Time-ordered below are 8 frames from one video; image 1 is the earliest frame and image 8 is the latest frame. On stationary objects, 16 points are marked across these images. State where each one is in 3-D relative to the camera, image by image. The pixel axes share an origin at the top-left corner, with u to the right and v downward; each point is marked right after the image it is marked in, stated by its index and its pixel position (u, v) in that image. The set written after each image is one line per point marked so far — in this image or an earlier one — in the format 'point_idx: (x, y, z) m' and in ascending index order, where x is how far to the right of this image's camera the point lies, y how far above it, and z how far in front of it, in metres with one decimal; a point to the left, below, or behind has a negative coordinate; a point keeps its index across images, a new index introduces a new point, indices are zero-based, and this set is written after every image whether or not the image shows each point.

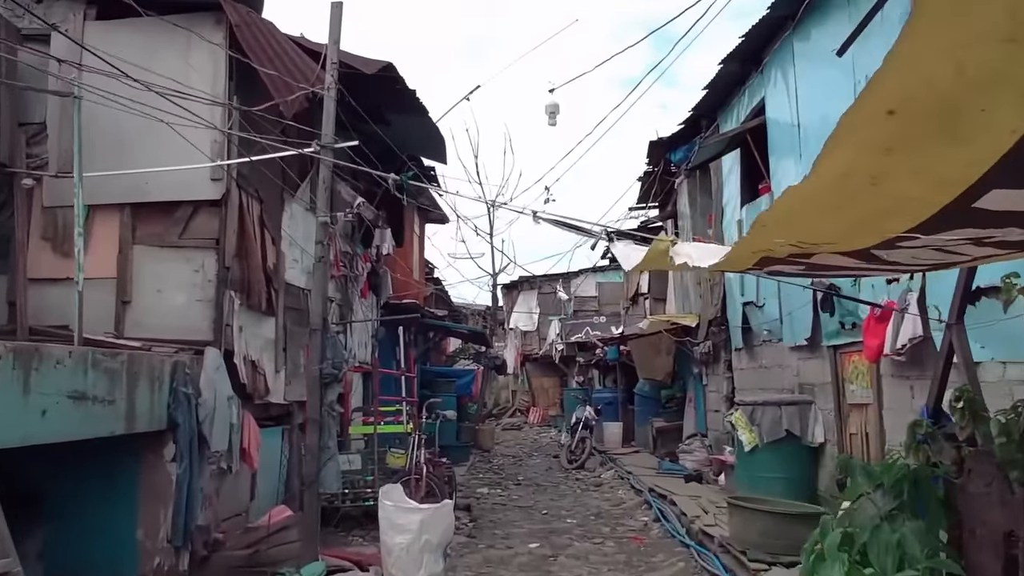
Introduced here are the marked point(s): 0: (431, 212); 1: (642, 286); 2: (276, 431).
0: (-1.4, +1.4, +17.5) m
1: (+2.5, 0.0, +18.8) m
2: (-2.0, -1.2, +8.2) m
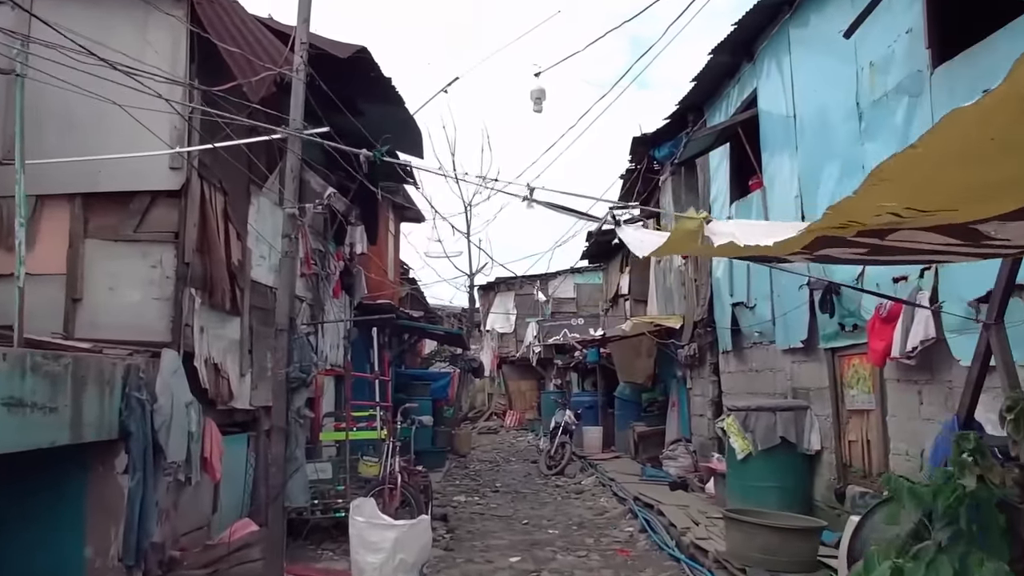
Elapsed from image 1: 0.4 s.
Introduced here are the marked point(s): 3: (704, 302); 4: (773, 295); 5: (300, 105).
0: (-1.8, +1.3, +17.0) m
1: (+2.0, 0.0, +18.4) m
2: (-2.1, -1.2, +7.7) m
3: (+2.1, -0.2, +10.9) m
4: (+2.2, -0.1, +8.4) m
5: (-1.3, +1.1, +6.2) m
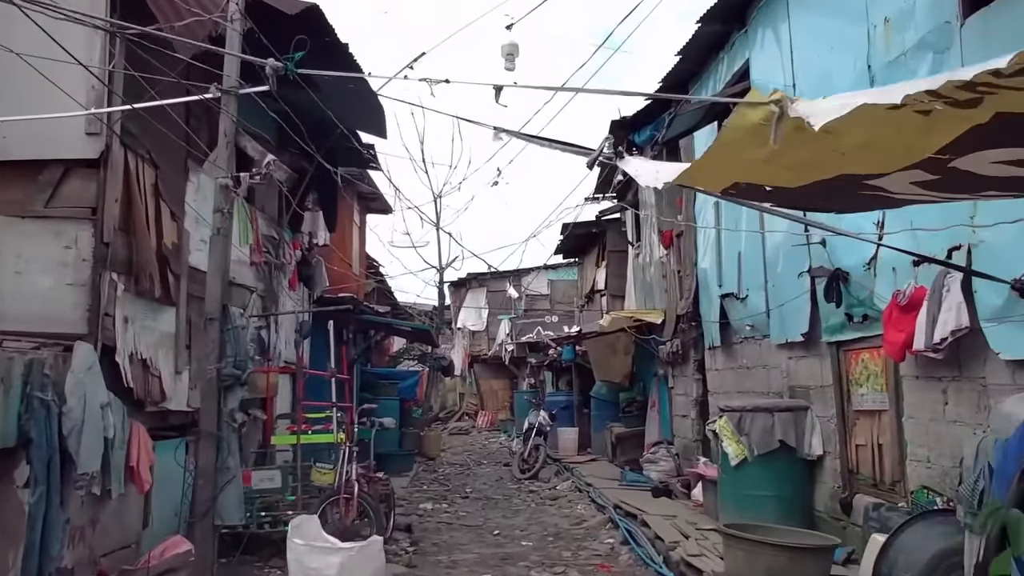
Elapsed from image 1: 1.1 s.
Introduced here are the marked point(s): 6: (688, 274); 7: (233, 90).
0: (-2.3, +1.4, +16.1) m
1: (+1.5, +0.1, +17.7) m
2: (-2.3, -1.1, +6.8) m
3: (+1.8, -0.1, +10.2) m
4: (+2.0, 0.0, +7.7) m
5: (-1.5, +1.2, +5.4) m
6: (+1.8, +0.1, +10.2) m
7: (-1.5, +1.1, +5.3) m
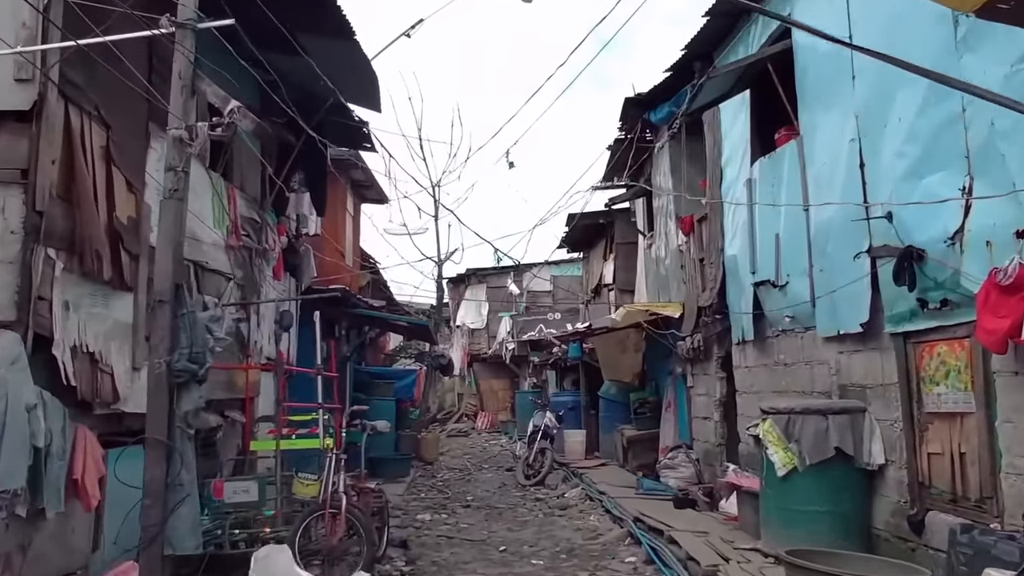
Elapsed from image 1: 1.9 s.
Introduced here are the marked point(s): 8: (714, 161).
0: (-2.2, +1.5, +15.2) m
1: (+1.6, +0.2, +16.7) m
2: (-2.3, -1.0, +5.9) m
3: (+1.9, 0.0, +9.2) m
4: (+2.1, +0.1, +6.8) m
5: (-1.4, +1.3, +4.4) m
6: (+1.9, +0.2, +9.2) m
7: (-1.4, +1.2, +4.3) m
8: (+1.9, +1.2, +9.3) m
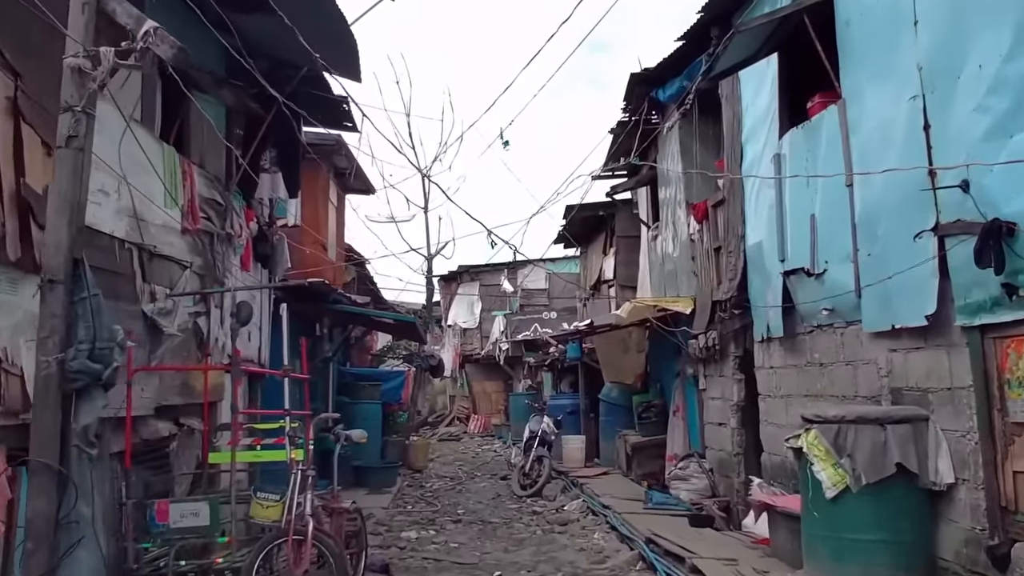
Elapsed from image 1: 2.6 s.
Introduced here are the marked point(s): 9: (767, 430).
0: (-2.3, +1.6, +14.2) m
1: (+1.5, +0.2, +15.8) m
2: (-2.3, -0.9, +4.9) m
3: (+1.8, +0.1, +8.3) m
4: (+2.0, +0.2, +5.8) m
5: (-1.4, +1.4, +3.4) m
6: (+1.8, +0.3, +8.3) m
7: (-1.4, +1.2, +3.3) m
8: (+1.9, +1.3, +8.3) m
9: (+2.0, -1.1, +7.7) m
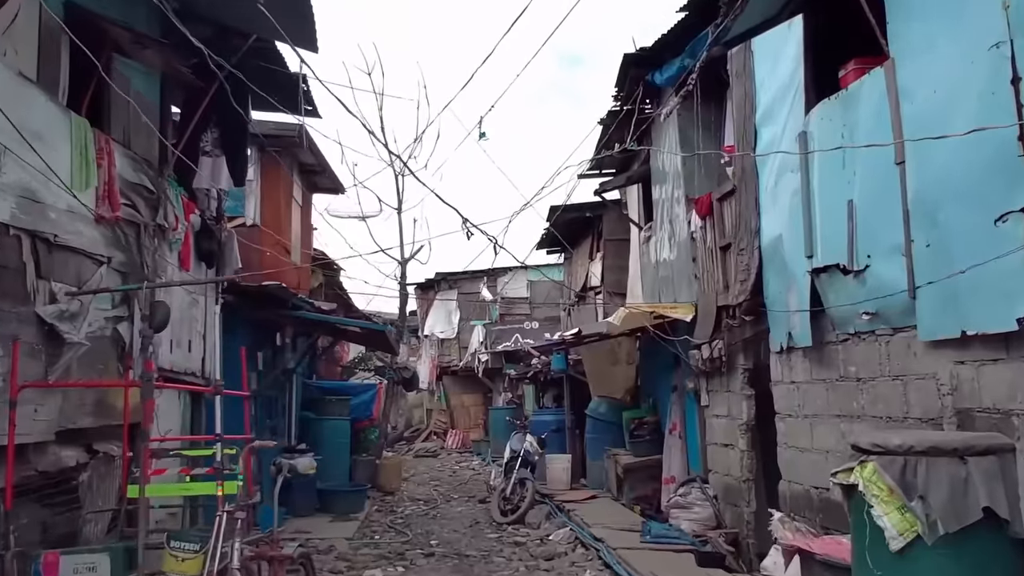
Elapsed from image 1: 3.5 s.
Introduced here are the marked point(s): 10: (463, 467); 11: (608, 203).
0: (-2.6, +1.5, +13.1) m
1: (+1.2, +0.1, +14.7) m
2: (-2.3, -0.9, +3.8) m
3: (+1.7, +0.1, +7.2) m
4: (+1.9, +0.2, +4.8) m
5: (-1.5, +1.5, +2.4) m
6: (+1.7, +0.3, +7.2) m
7: (-1.5, +1.3, +2.2) m
8: (+1.7, +1.2, +7.3) m
9: (+1.8, -1.1, +6.6) m
10: (-0.9, -3.2, +17.5) m
11: (+1.3, +1.2, +13.8) m
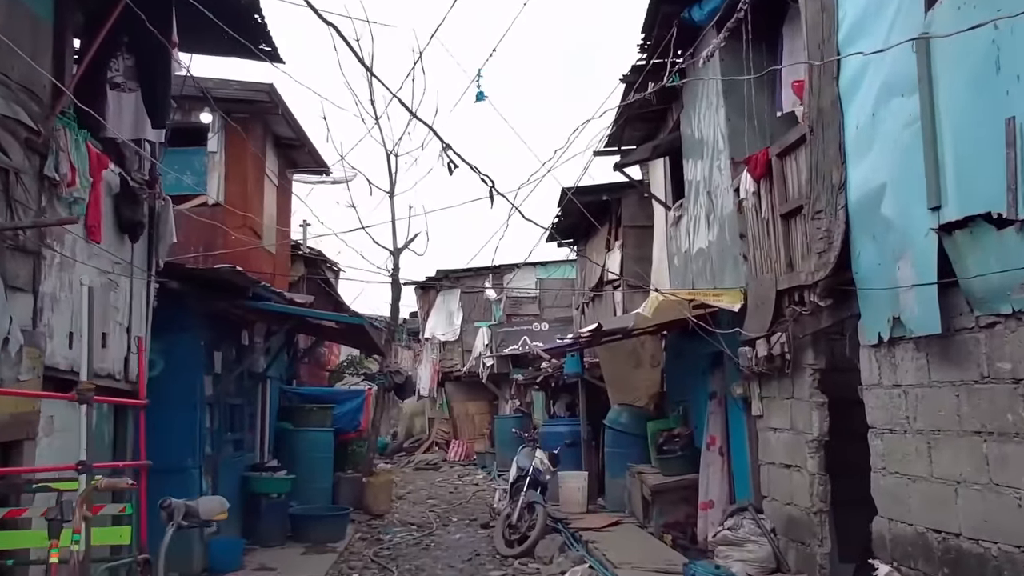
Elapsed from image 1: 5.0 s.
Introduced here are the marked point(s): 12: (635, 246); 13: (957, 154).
0: (-2.5, +1.6, +11.4) m
1: (+1.3, +0.2, +13.0) m
2: (-2.3, -0.7, +2.1) m
3: (+1.7, +0.2, +5.5) m
4: (+2.0, +0.4, +3.1) m
5: (-1.5, +1.6, +0.7) m
6: (+1.7, +0.4, +5.5) m
7: (-1.5, +1.5, +0.6) m
8: (+1.7, +1.4, +5.6) m
9: (+1.9, -1.0, +4.9) m
10: (-0.7, -3.1, +15.8) m
11: (+1.4, +1.3, +12.1) m
12: (+1.5, +0.5, +12.2) m
13: (+1.8, +0.5, +4.1) m
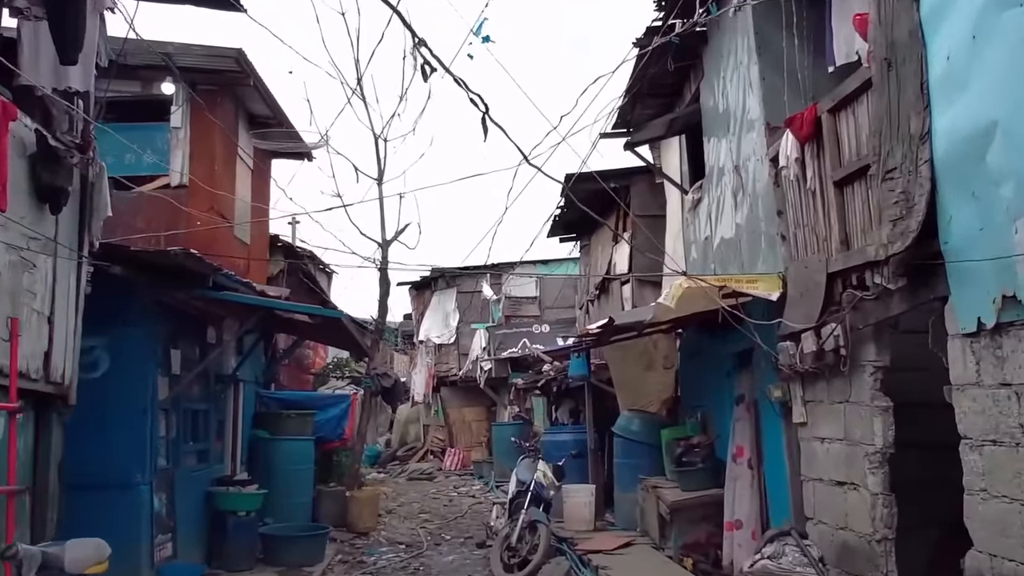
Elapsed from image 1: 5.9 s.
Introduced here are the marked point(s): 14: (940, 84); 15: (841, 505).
0: (-2.5, +1.7, +10.4) m
1: (+1.3, +0.3, +11.9) m
2: (-2.3, -0.6, +1.0) m
3: (+1.7, +0.3, +4.5) m
4: (+2.0, +0.5, +2.0) m
5: (-1.5, +1.8, -0.4) m
6: (+1.7, +0.5, +4.5) m
7: (-1.5, +1.6, -0.5) m
8: (+1.7, +1.5, +4.5) m
9: (+1.9, -0.9, +3.8) m
10: (-0.8, -3.1, +14.7) m
11: (+1.4, +1.3, +11.1) m
12: (+1.5, +0.6, +11.1) m
13: (+1.8, +0.7, +3.0) m
14: (+1.7, +0.8, +4.0) m
15: (+1.8, -1.2, +5.3) m
